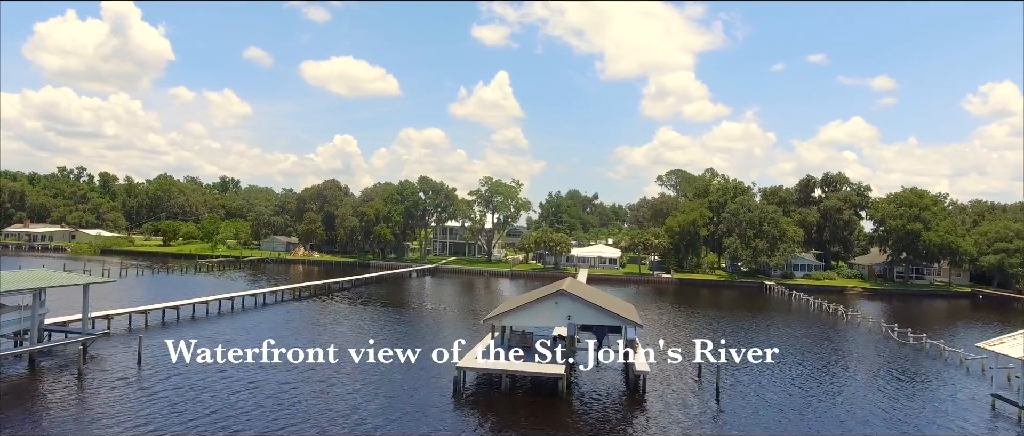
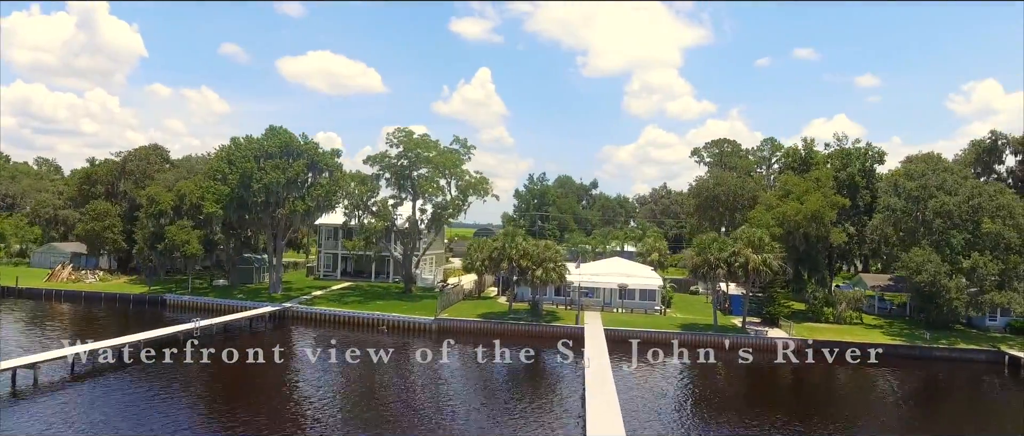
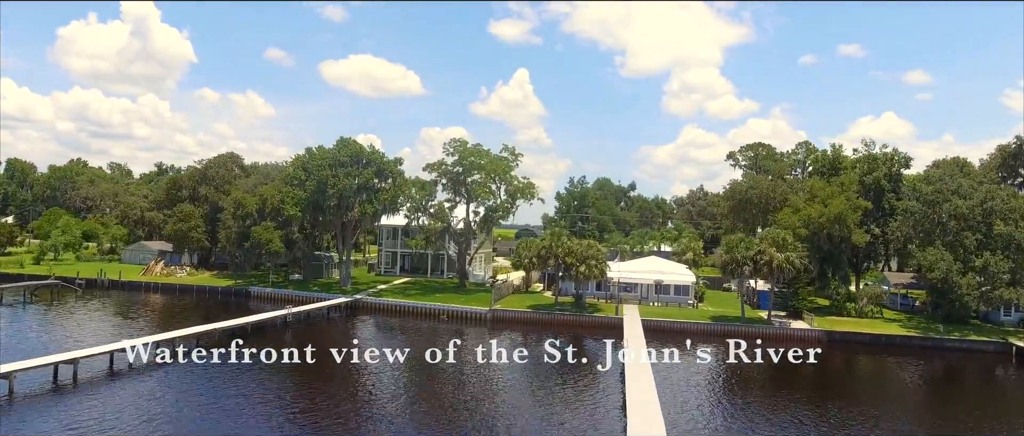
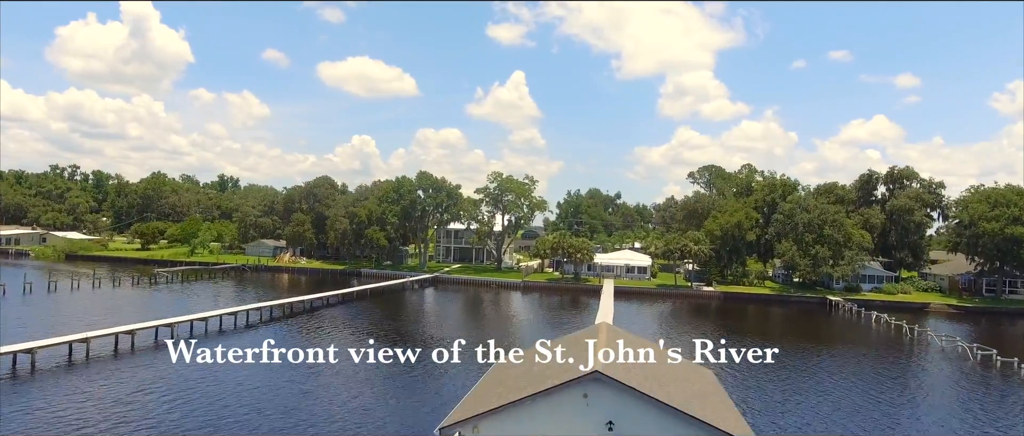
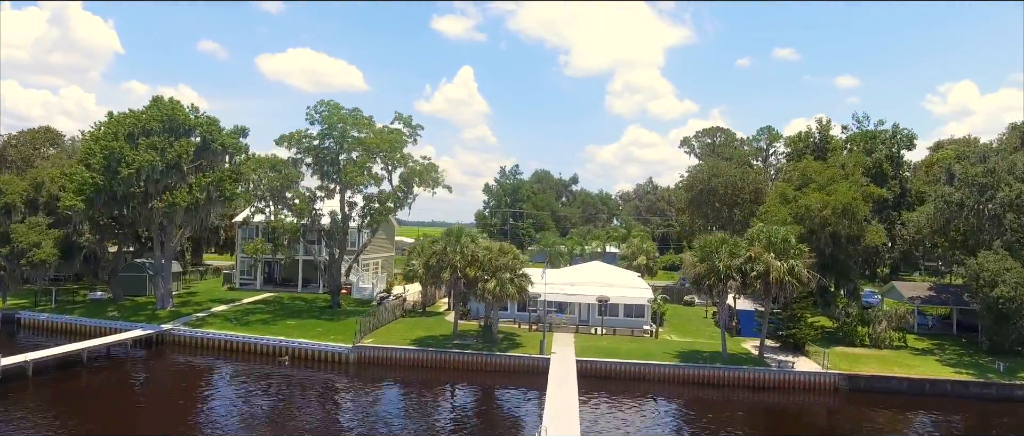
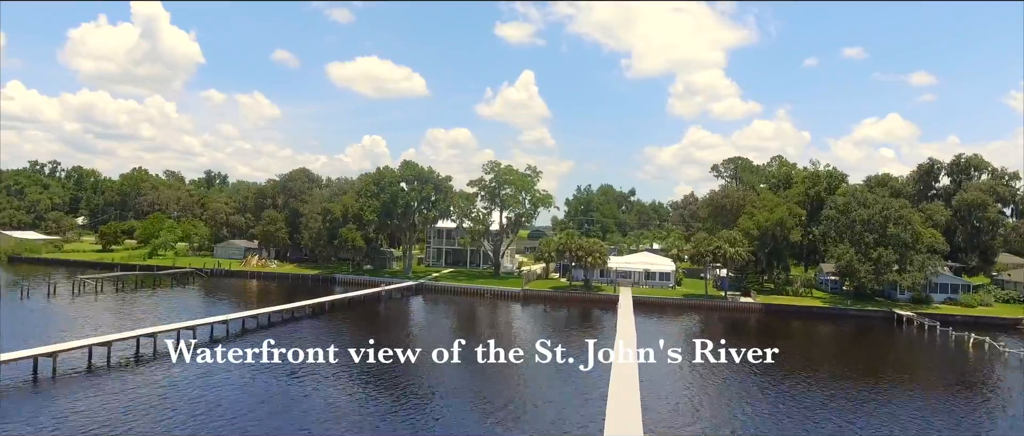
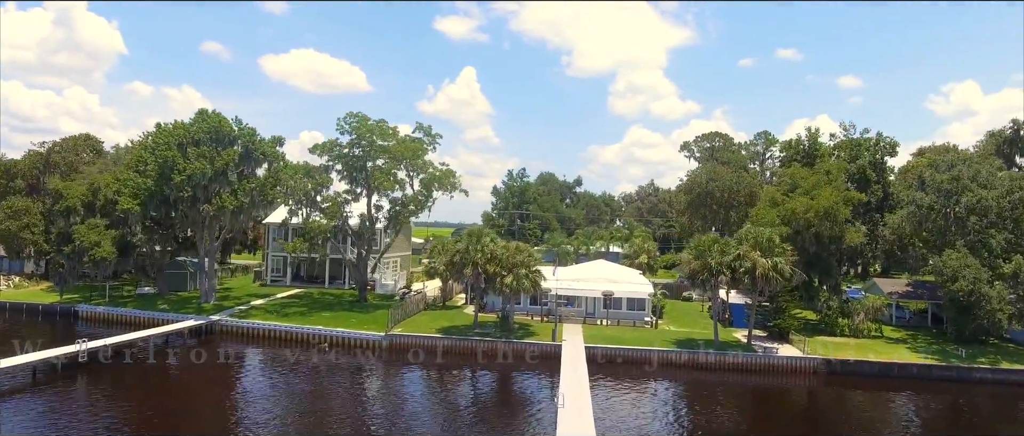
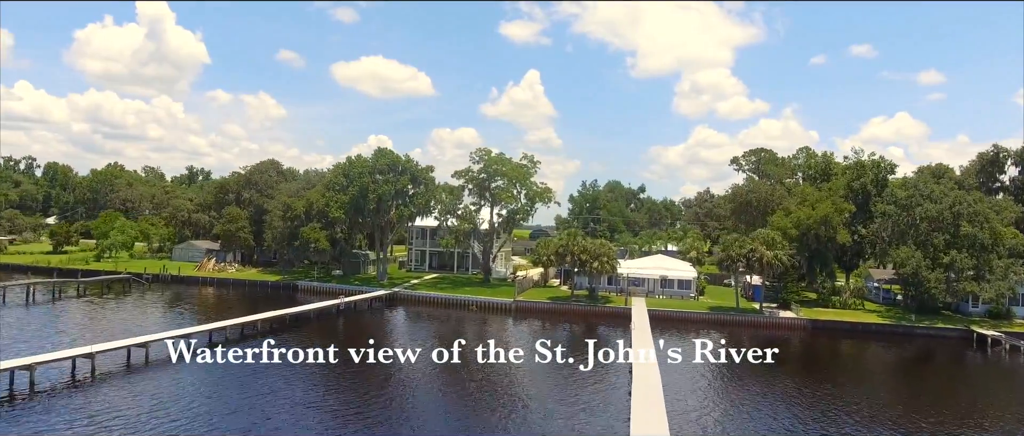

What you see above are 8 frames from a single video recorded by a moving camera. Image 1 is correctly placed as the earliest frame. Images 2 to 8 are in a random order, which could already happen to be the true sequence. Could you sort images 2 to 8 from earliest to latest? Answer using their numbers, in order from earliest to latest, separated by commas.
4, 6, 8, 3, 2, 7, 5
